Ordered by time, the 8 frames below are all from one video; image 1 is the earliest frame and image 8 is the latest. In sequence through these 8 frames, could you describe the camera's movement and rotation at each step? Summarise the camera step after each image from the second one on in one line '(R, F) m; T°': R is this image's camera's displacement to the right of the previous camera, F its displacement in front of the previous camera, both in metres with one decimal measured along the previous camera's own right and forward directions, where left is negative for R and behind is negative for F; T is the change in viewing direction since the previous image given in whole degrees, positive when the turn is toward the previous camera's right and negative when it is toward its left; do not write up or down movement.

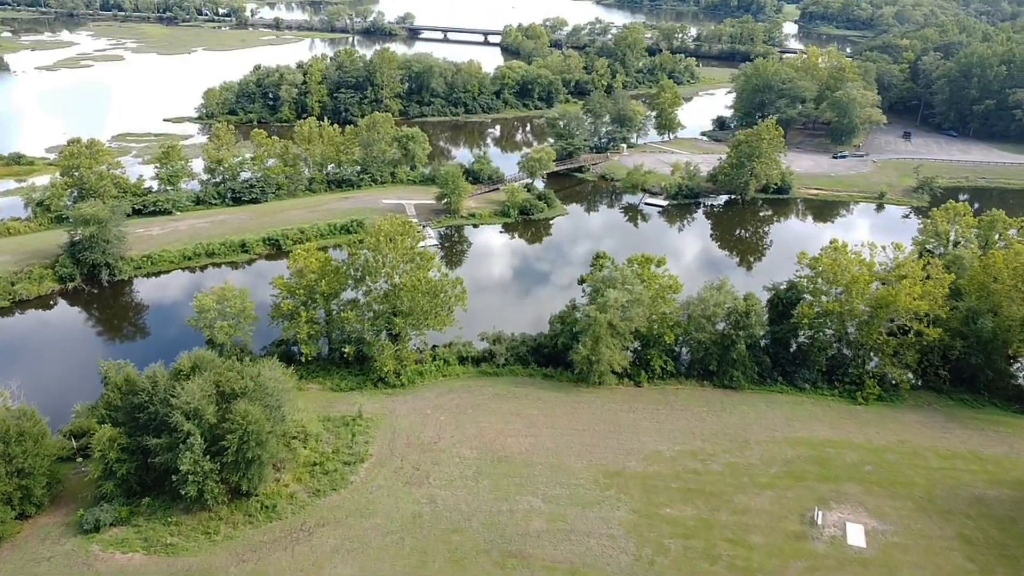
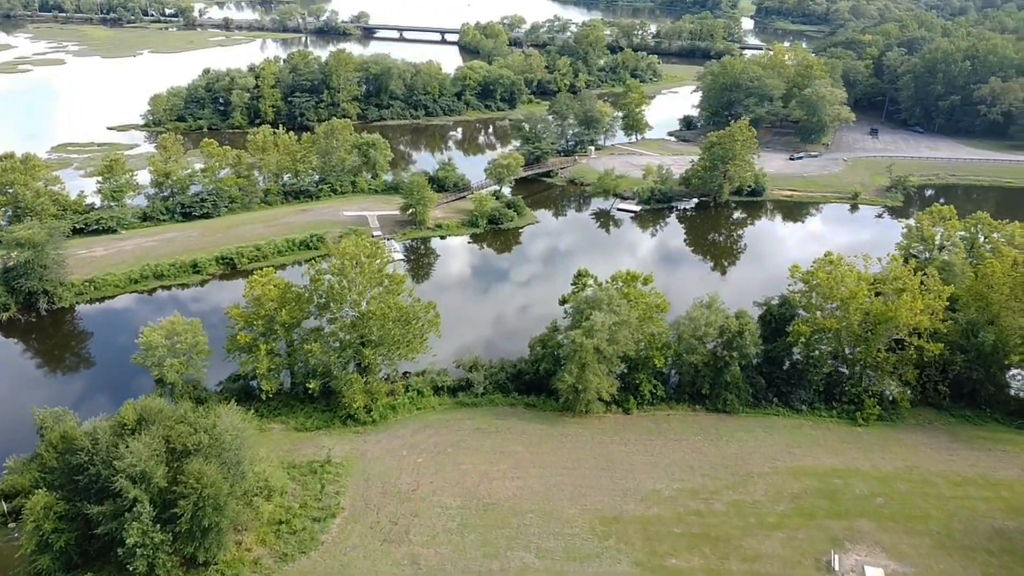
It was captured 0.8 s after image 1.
(-0.6, +2.3) m; +3°
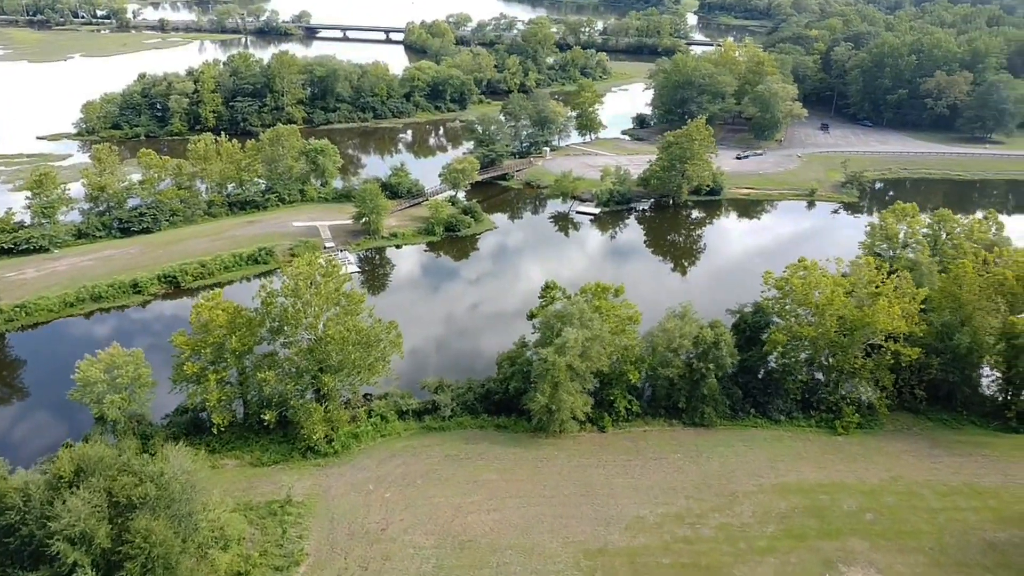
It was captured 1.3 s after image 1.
(-0.5, +1.5) m; +3°
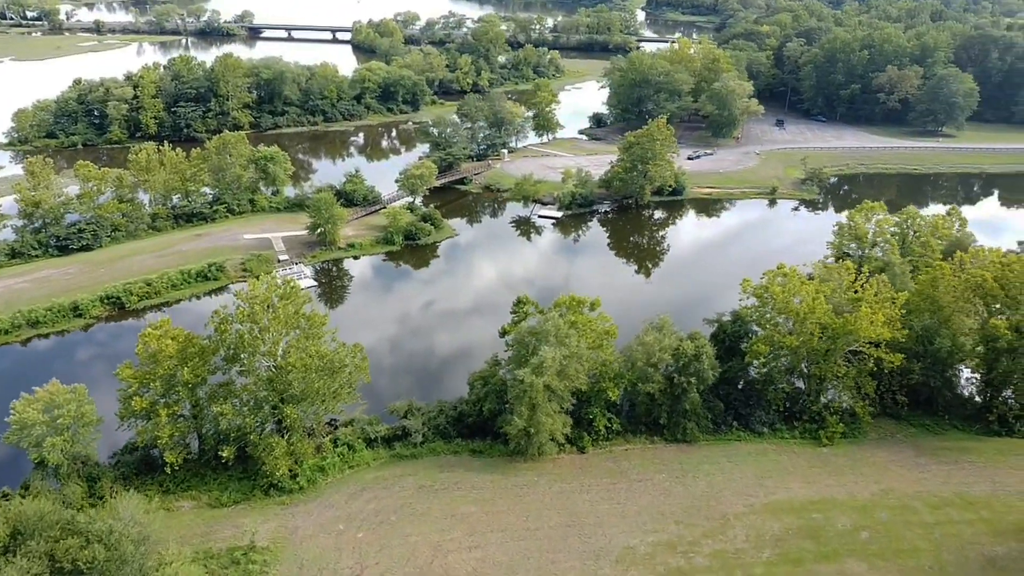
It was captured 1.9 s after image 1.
(-0.6, +1.5) m; +3°
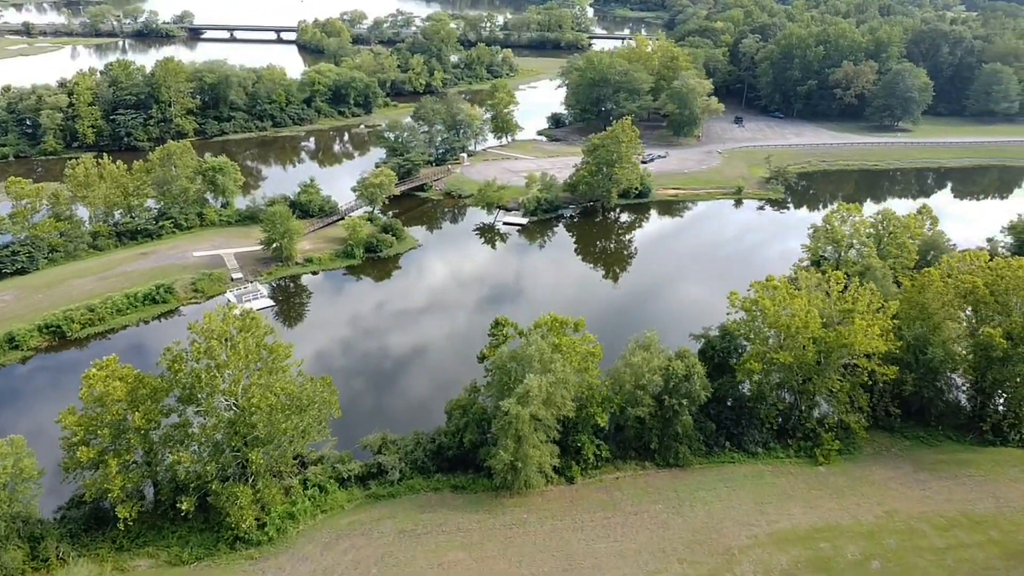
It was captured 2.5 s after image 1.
(-0.8, +1.8) m; +3°
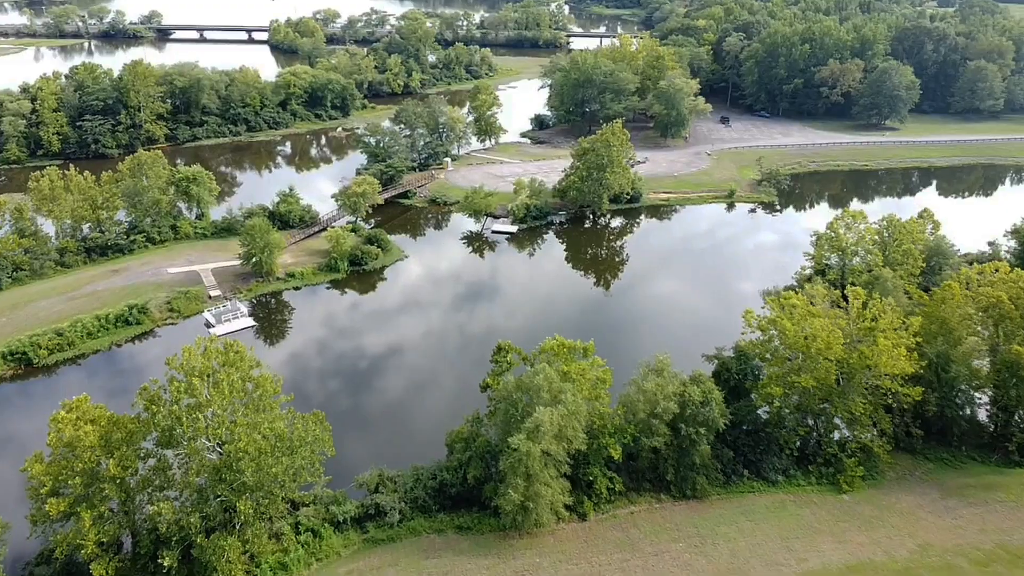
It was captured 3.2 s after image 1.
(-0.9, +1.8) m; +2°
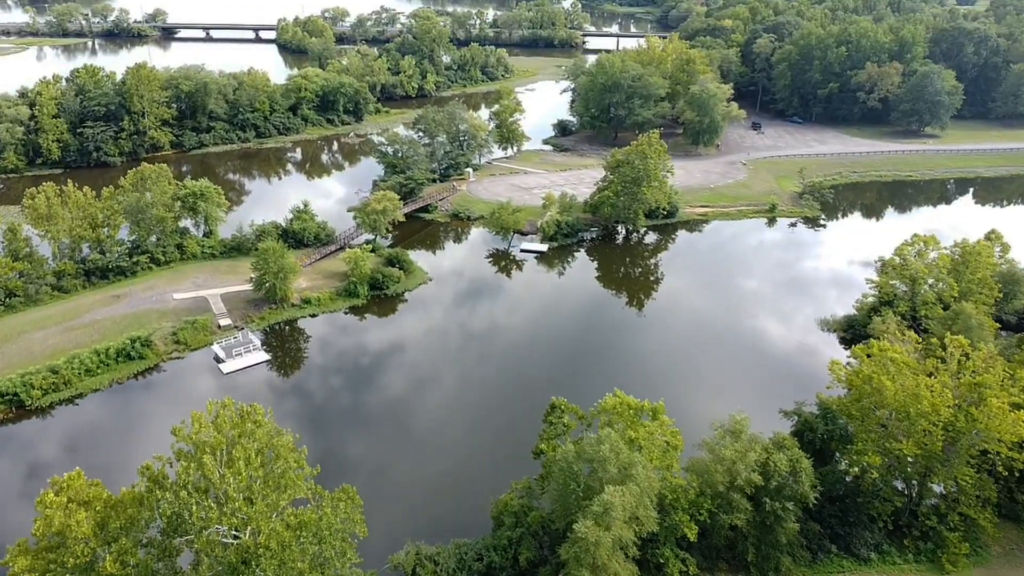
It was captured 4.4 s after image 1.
(-1.4, +3.3) m; 0°
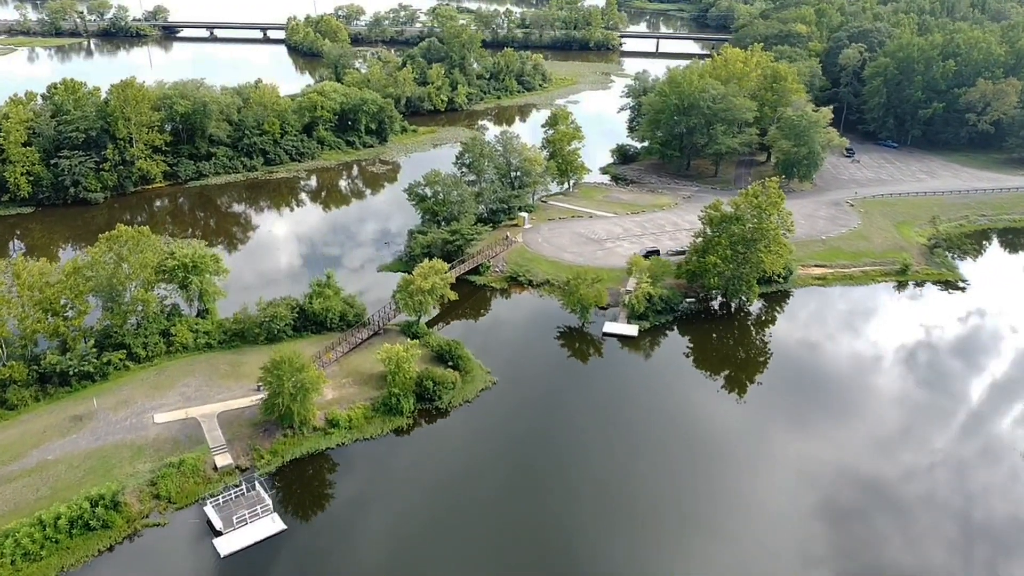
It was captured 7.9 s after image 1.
(-3.3, +10.2) m; 0°
